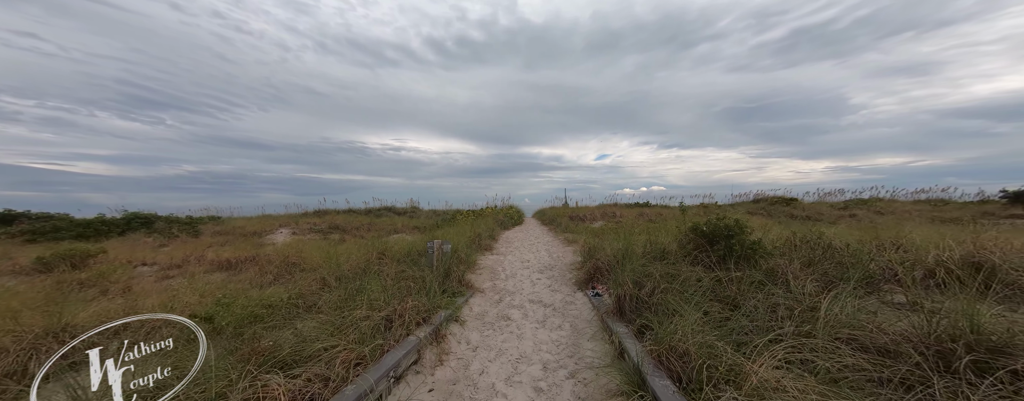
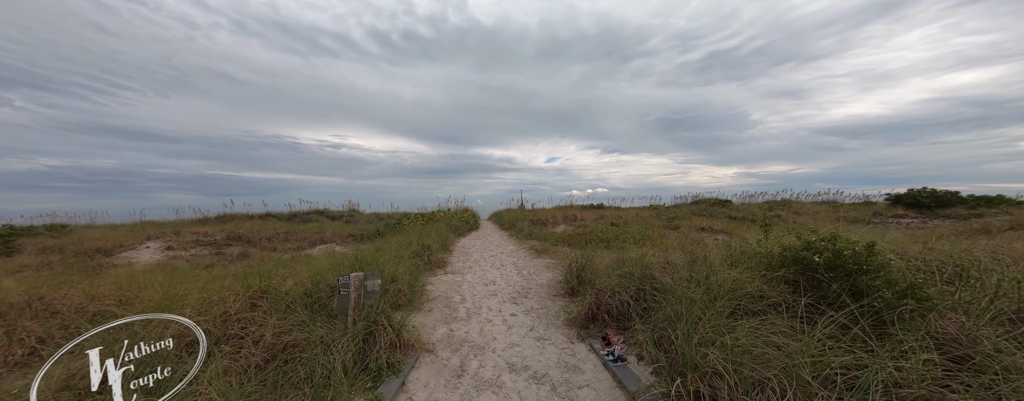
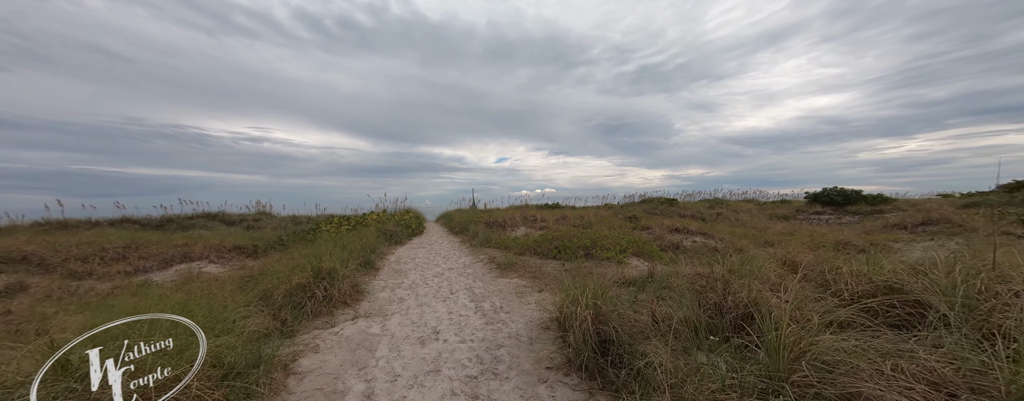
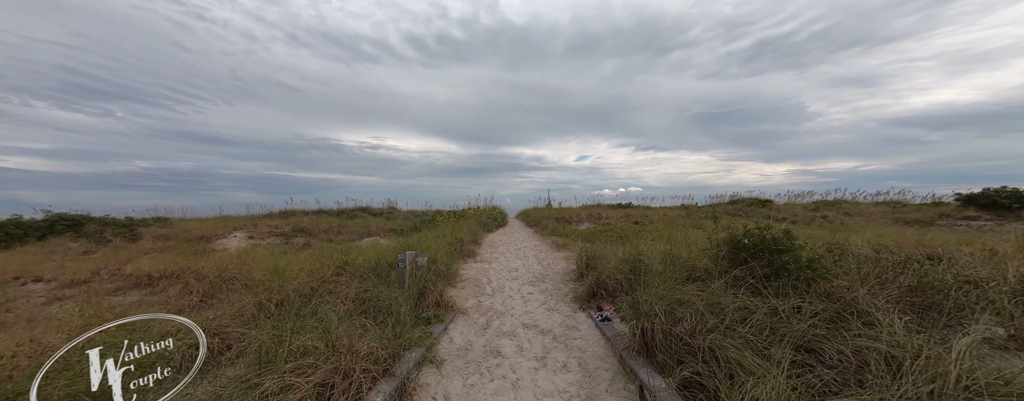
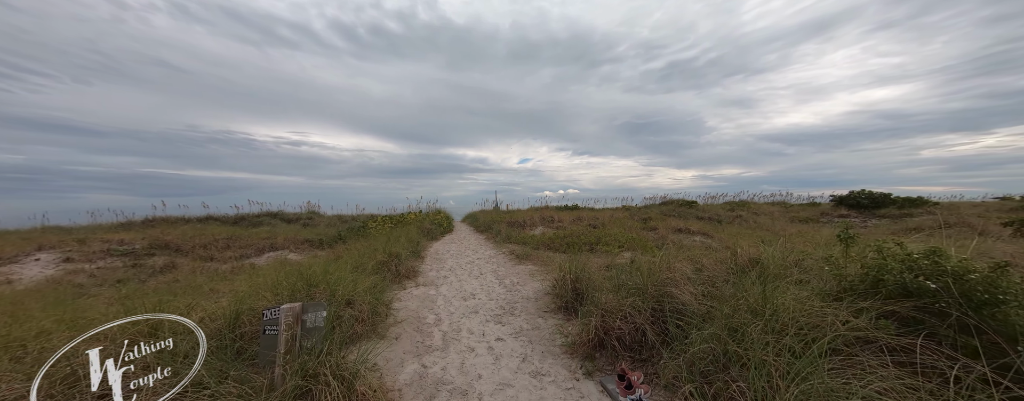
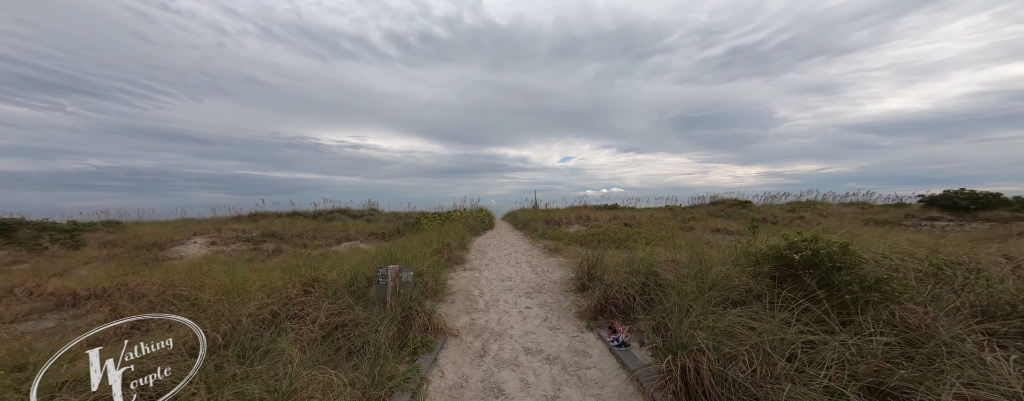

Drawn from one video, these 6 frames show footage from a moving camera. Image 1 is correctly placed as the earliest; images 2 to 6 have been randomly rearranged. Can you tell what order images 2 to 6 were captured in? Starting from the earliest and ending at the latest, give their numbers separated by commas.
4, 6, 2, 5, 3
